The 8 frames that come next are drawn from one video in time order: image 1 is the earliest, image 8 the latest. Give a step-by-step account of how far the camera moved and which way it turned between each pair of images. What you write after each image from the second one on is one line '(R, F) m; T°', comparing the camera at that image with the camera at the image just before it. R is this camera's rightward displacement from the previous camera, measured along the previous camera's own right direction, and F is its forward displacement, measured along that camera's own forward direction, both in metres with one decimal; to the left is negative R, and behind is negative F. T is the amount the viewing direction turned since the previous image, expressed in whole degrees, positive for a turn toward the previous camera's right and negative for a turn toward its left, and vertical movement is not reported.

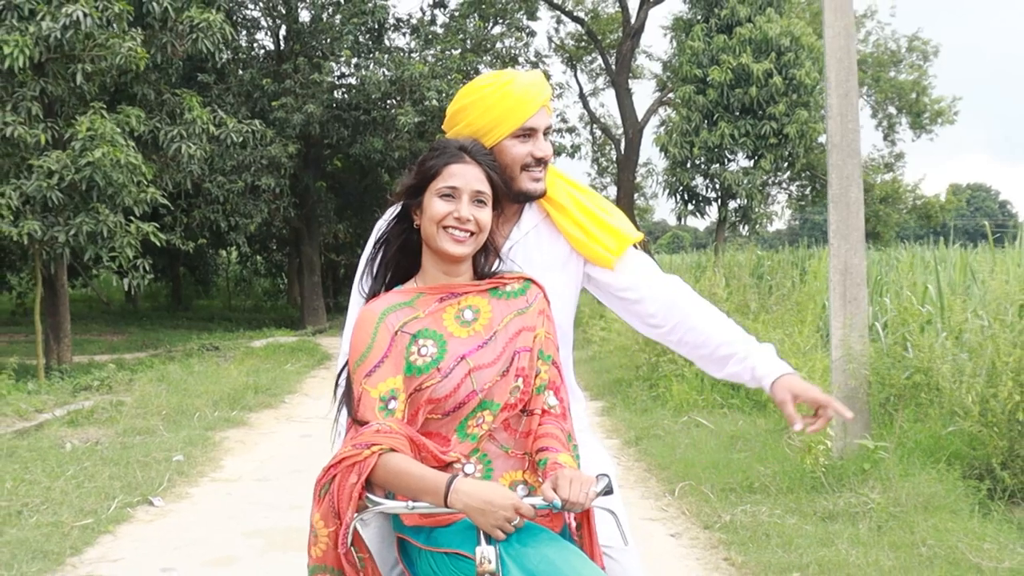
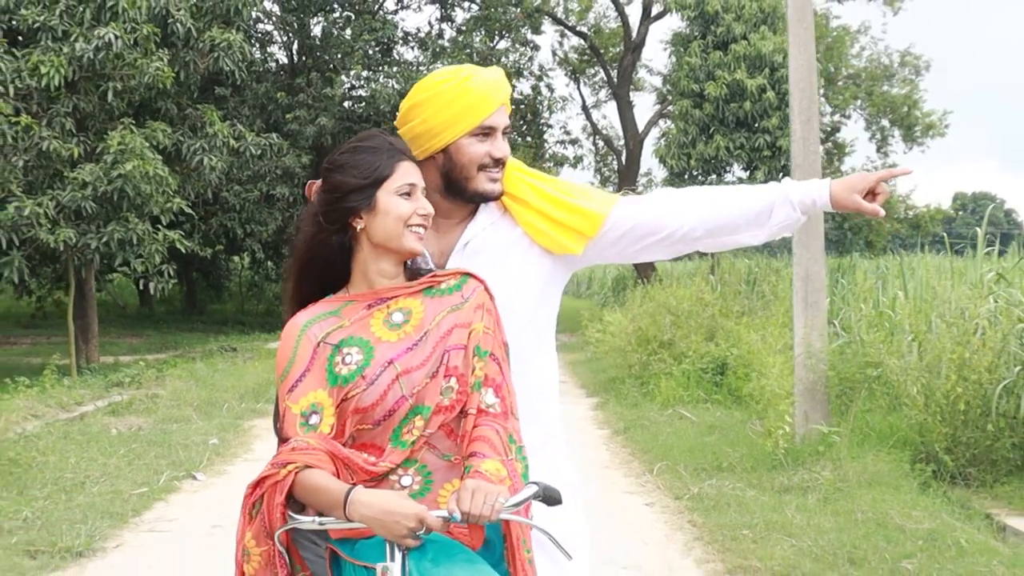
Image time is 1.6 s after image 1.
(0.0, -0.8) m; 0°
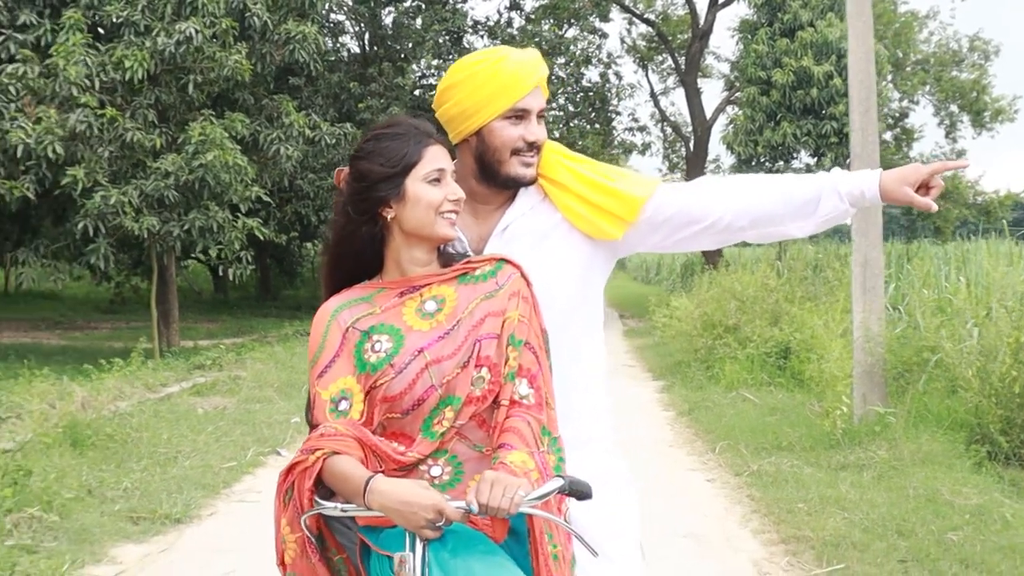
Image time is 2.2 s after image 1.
(0.0, -0.3) m; -3°
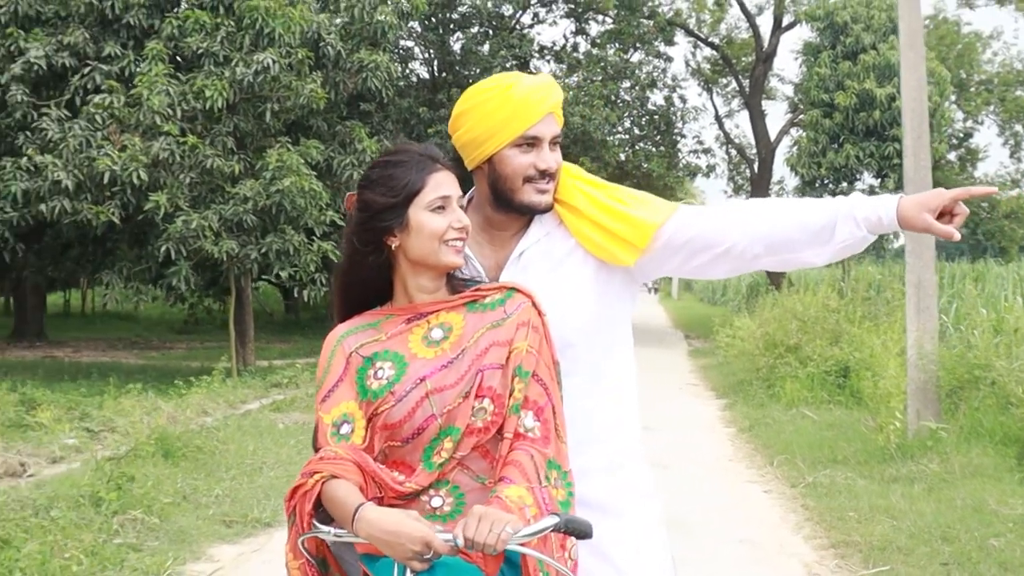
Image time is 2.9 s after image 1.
(0.0, -0.3) m; -3°
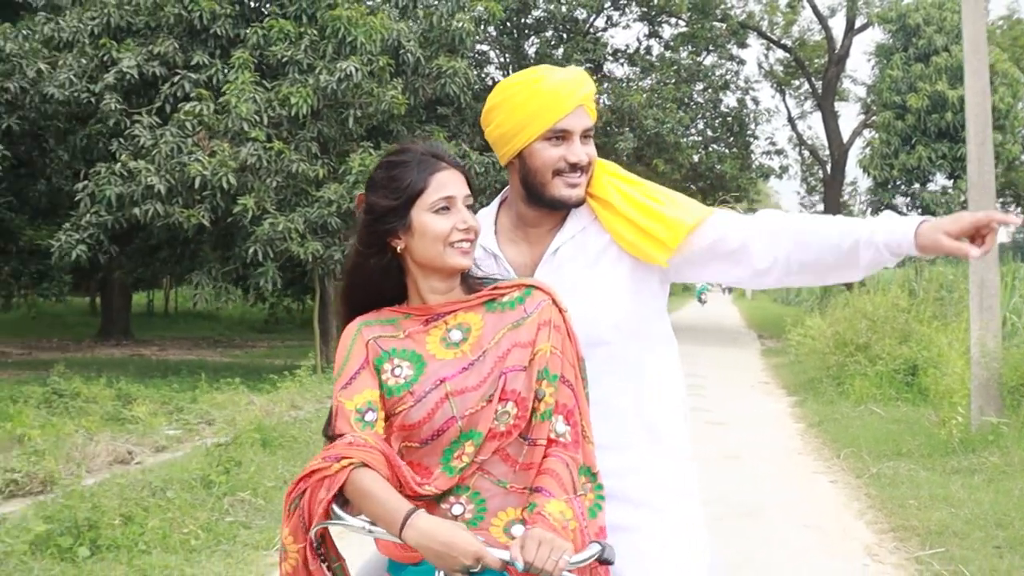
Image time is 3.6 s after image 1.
(0.0, -0.4) m; -3°
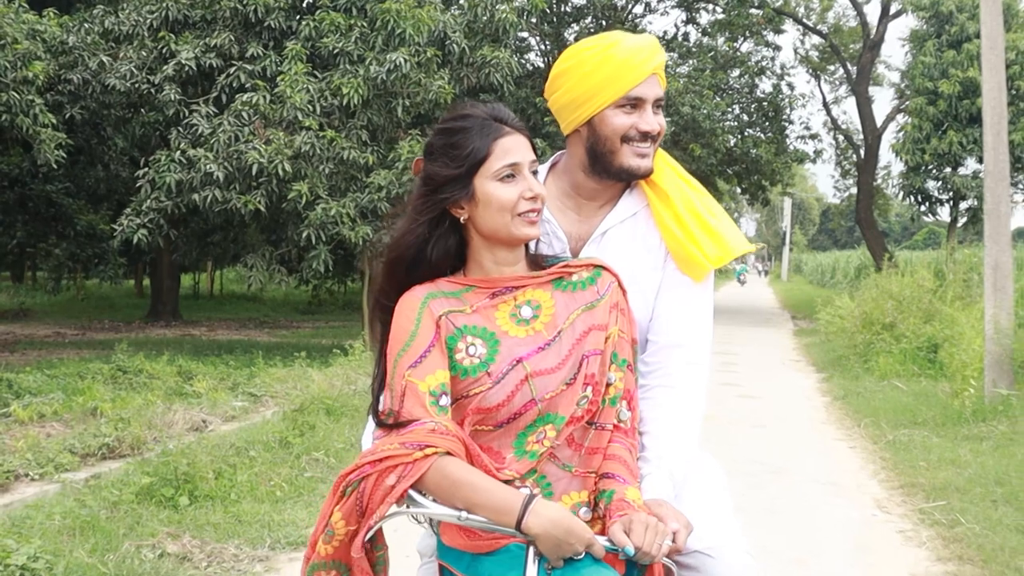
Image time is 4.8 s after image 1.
(0.0, -0.6) m; -1°
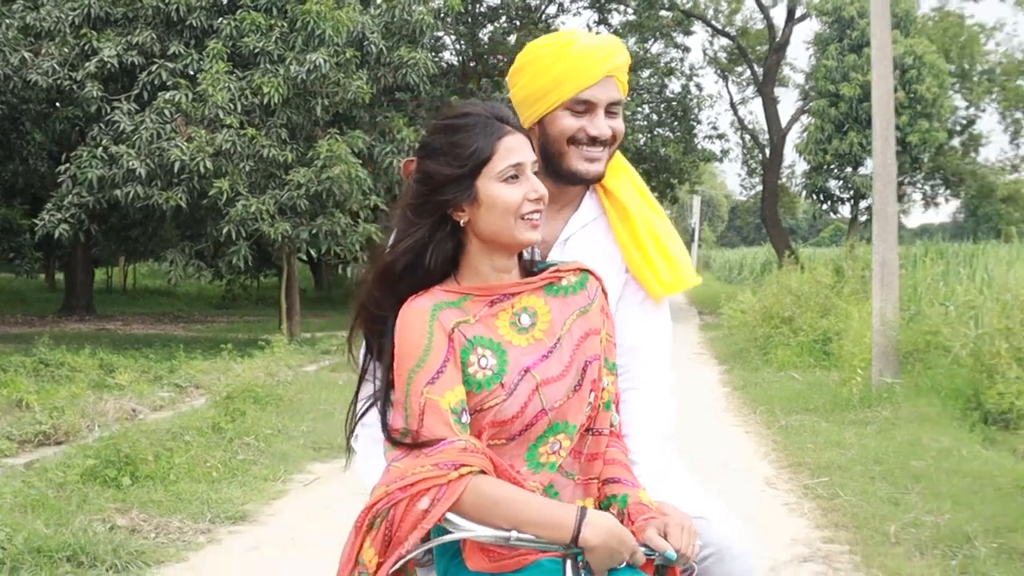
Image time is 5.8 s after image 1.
(0.0, -0.4) m; +3°
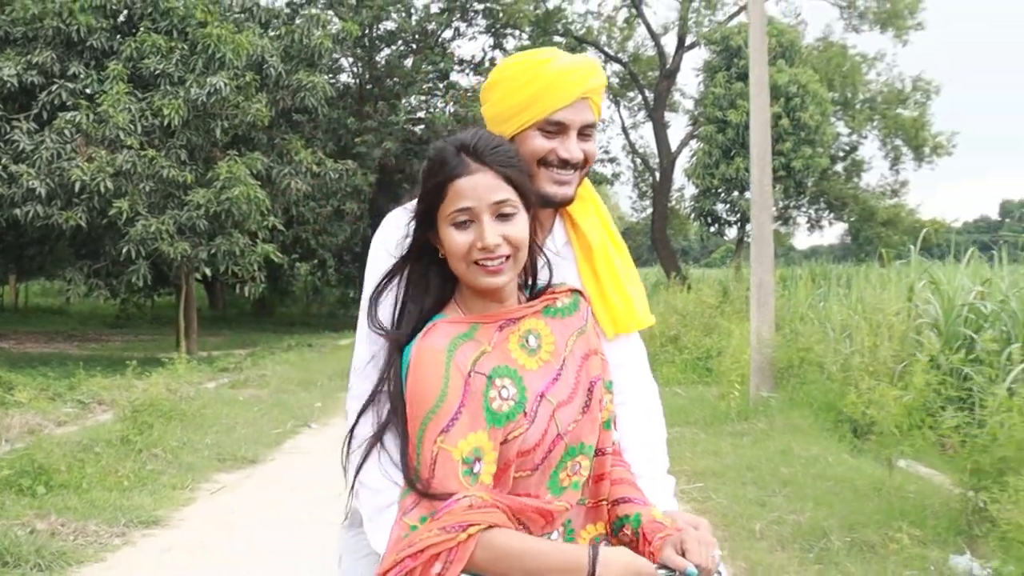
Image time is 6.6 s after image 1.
(0.0, -0.4) m; +4°
